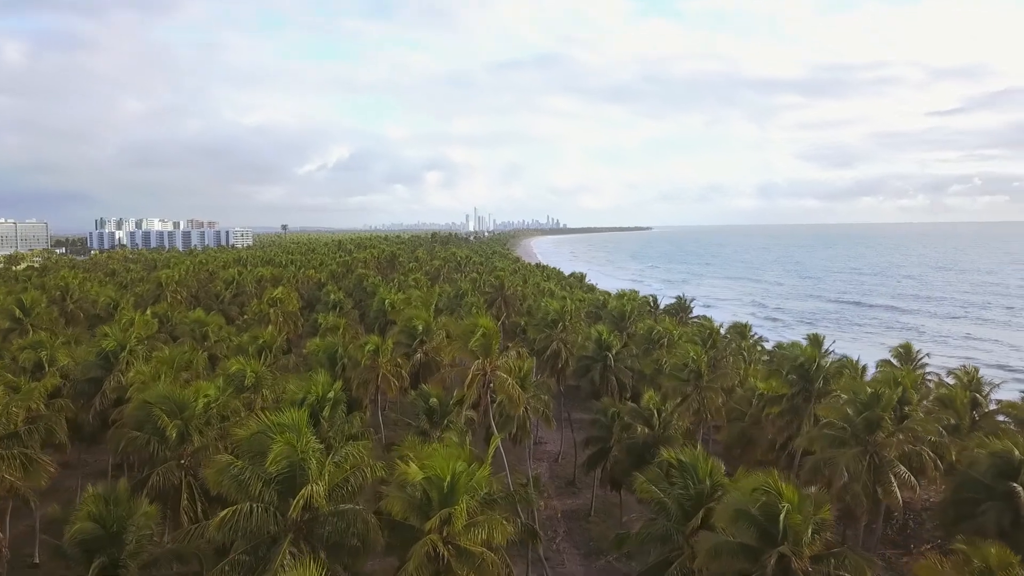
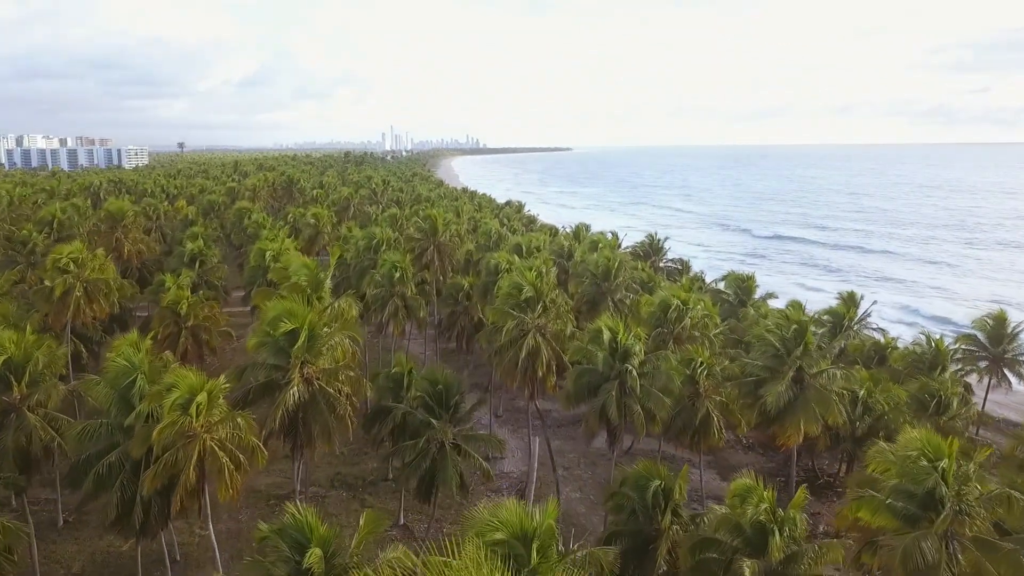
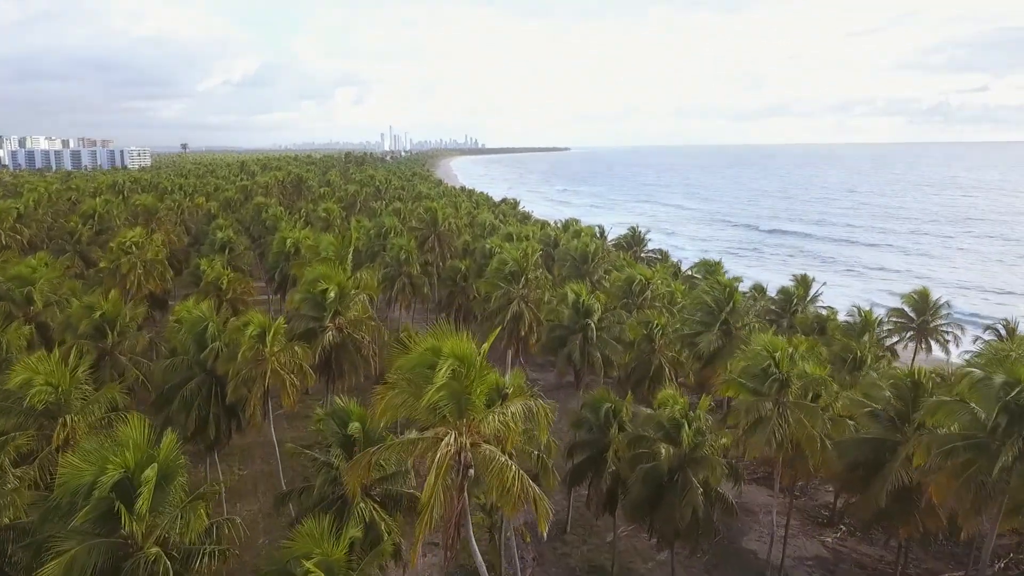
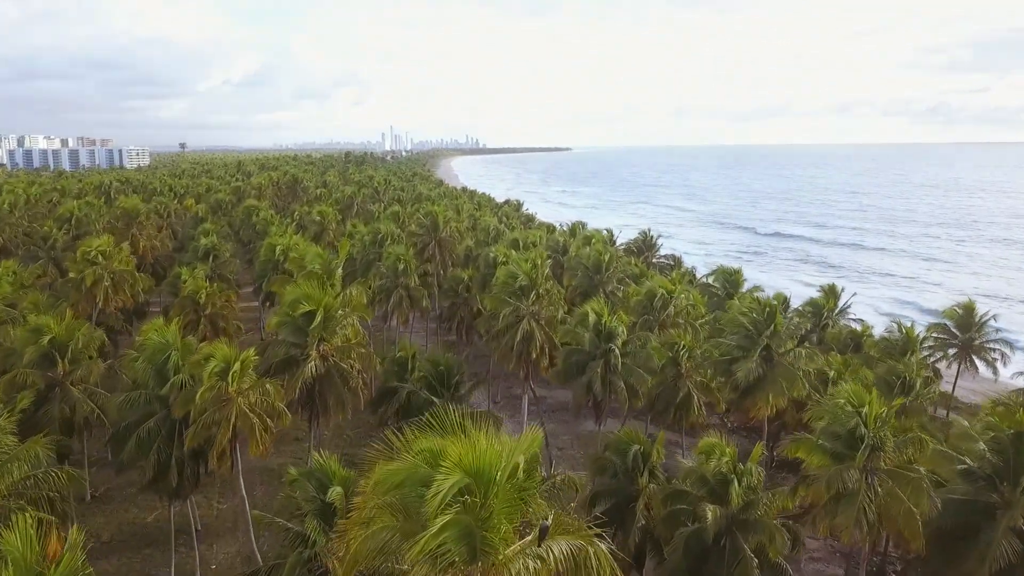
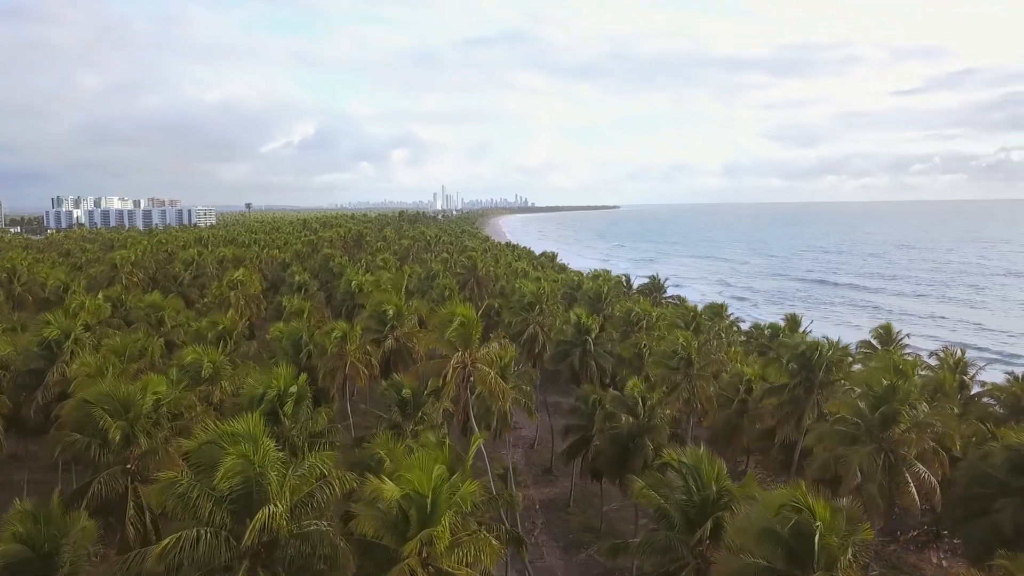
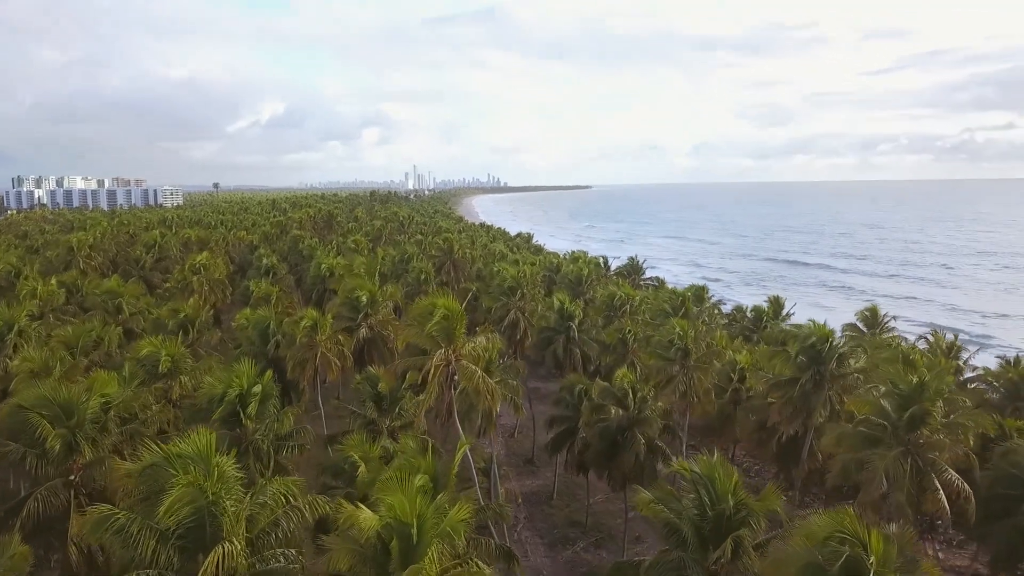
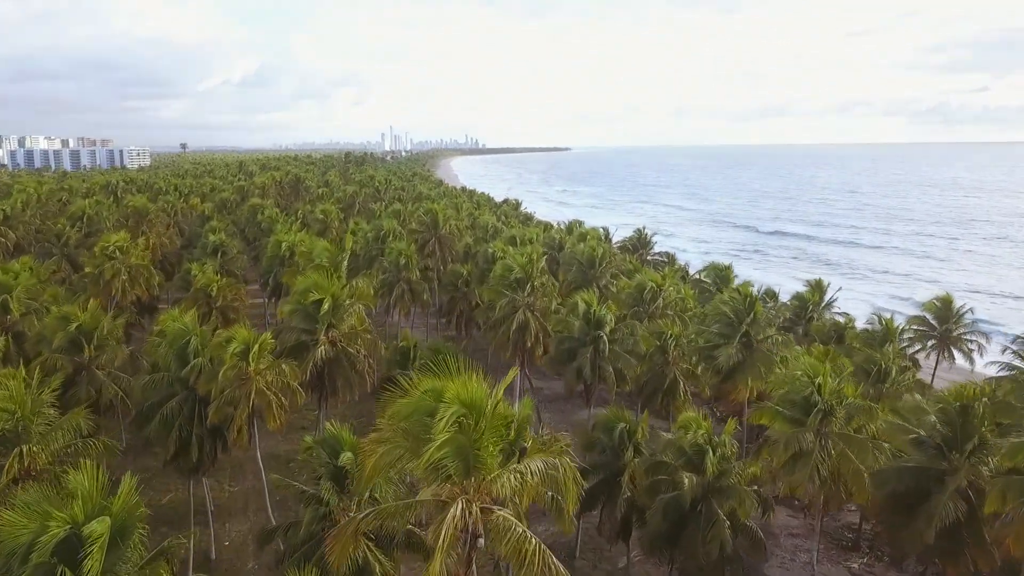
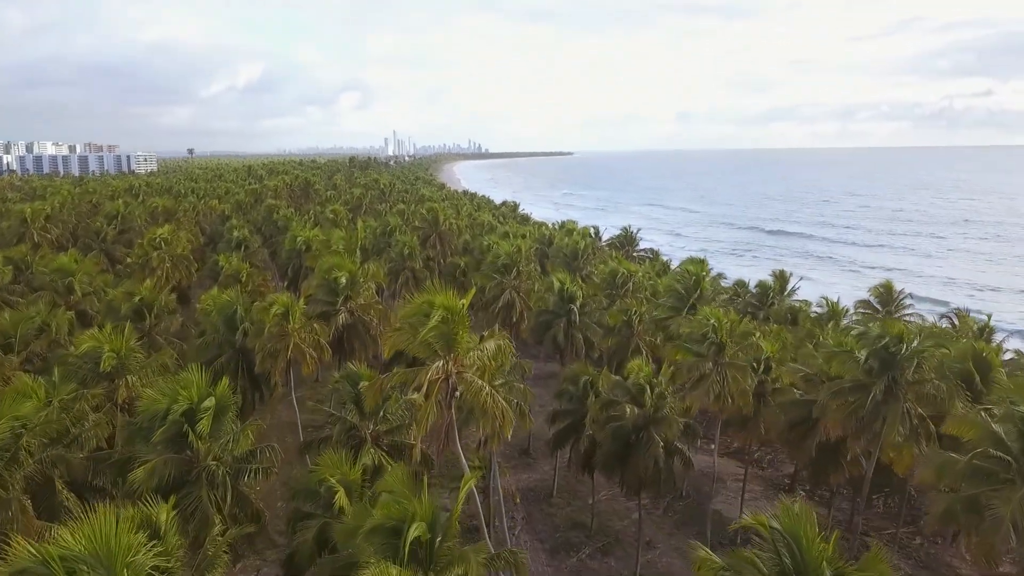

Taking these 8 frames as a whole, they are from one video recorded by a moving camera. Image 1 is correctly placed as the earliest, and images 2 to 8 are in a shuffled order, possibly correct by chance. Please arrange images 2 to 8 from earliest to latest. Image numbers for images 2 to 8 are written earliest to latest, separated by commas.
5, 6, 8, 3, 7, 4, 2
